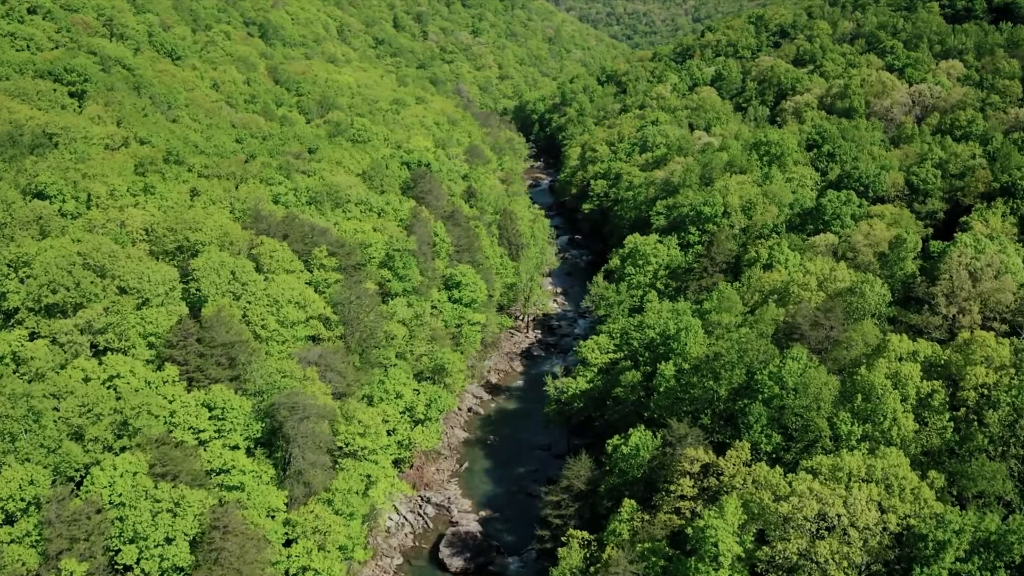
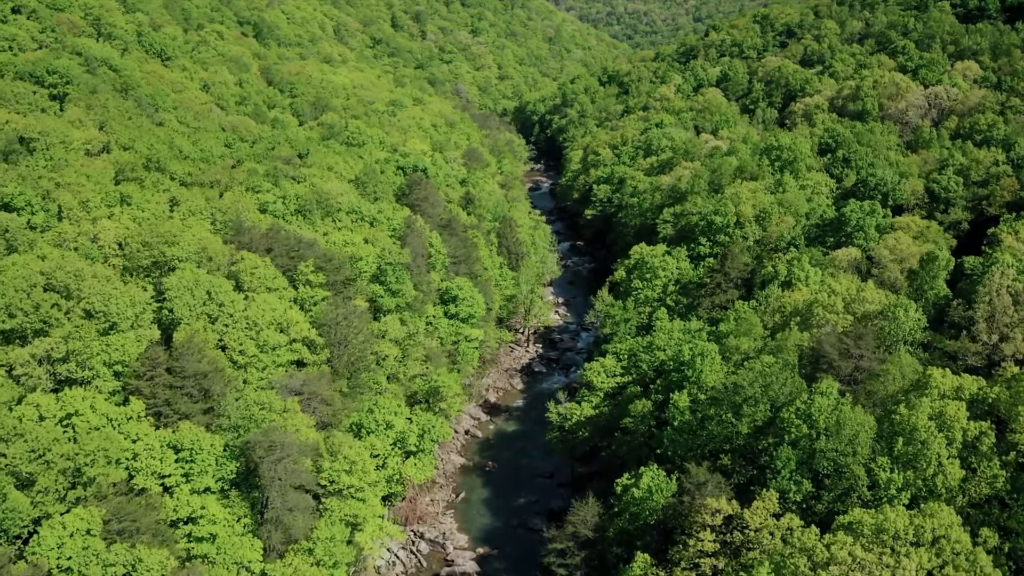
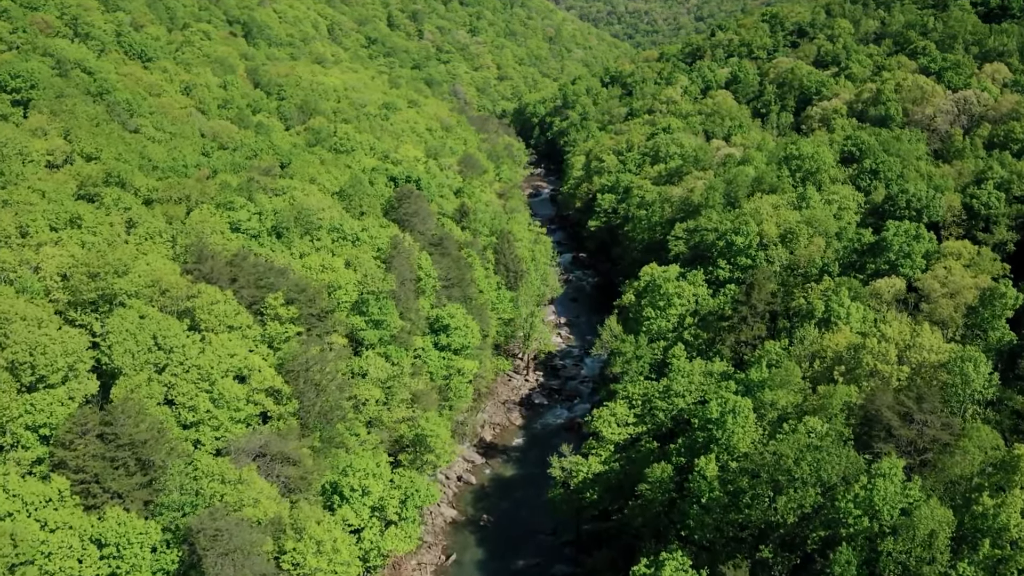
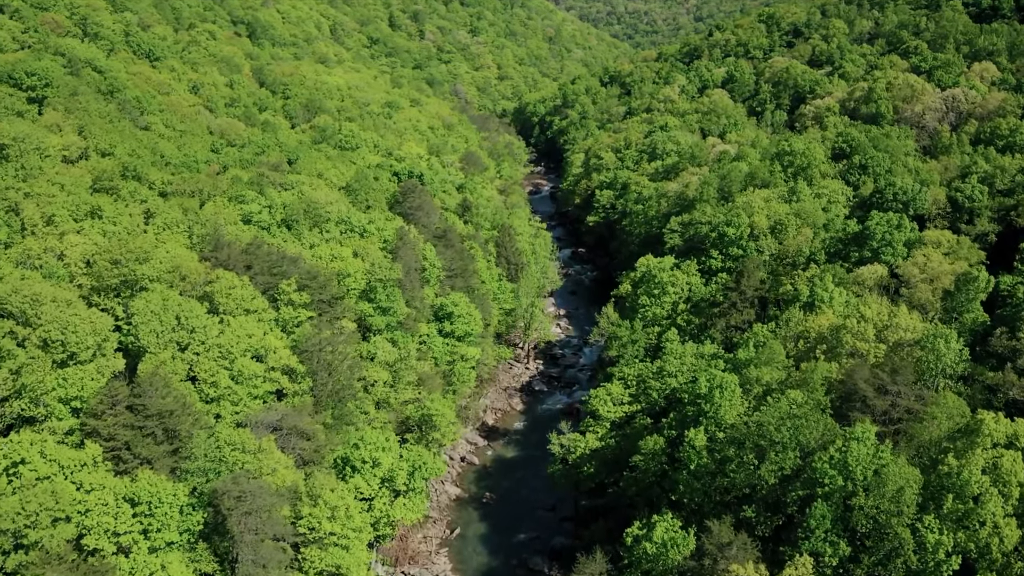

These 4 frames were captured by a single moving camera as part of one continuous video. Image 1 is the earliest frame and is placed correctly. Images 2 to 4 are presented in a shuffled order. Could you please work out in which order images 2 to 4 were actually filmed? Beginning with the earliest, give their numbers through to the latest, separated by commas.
2, 4, 3
